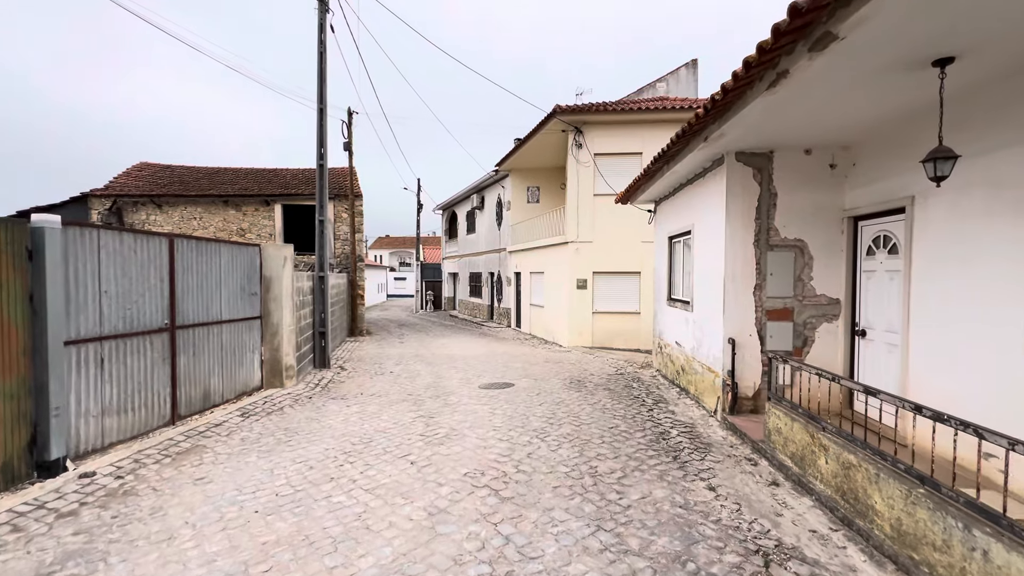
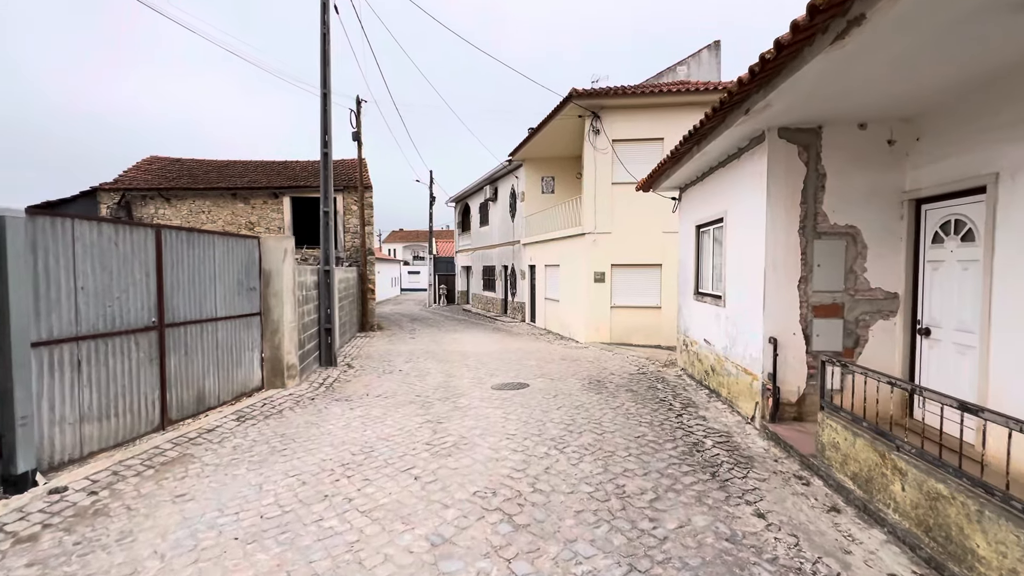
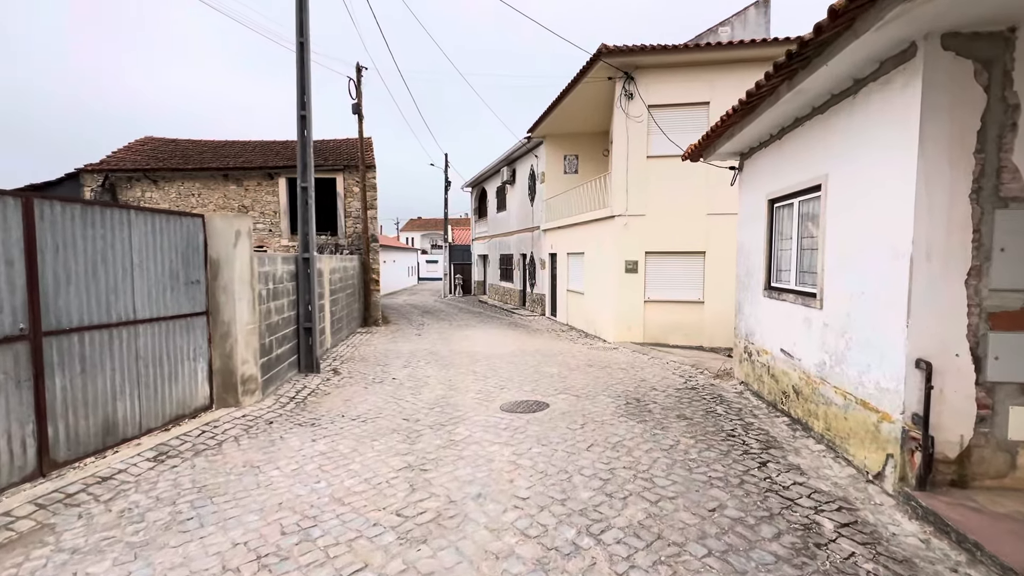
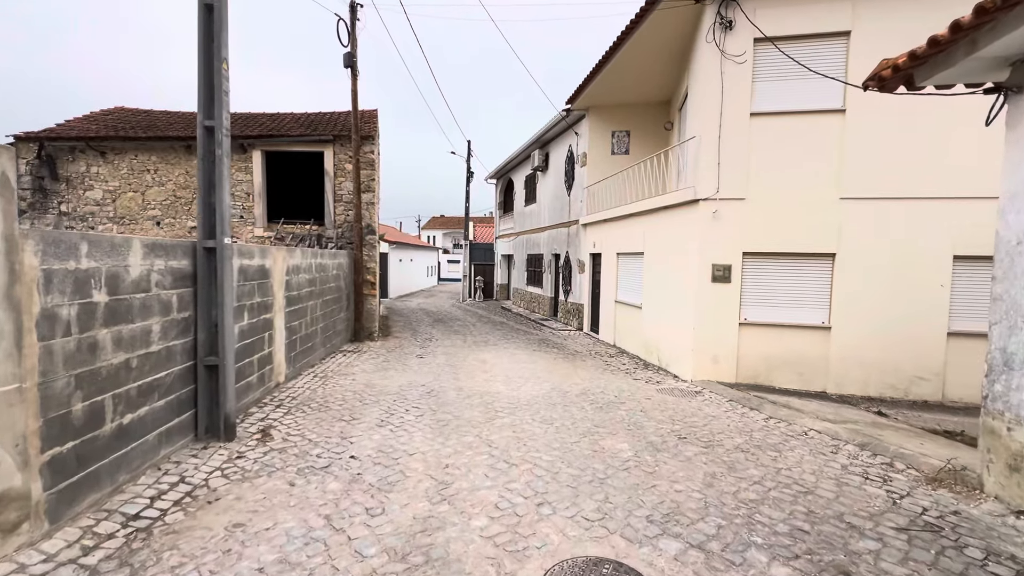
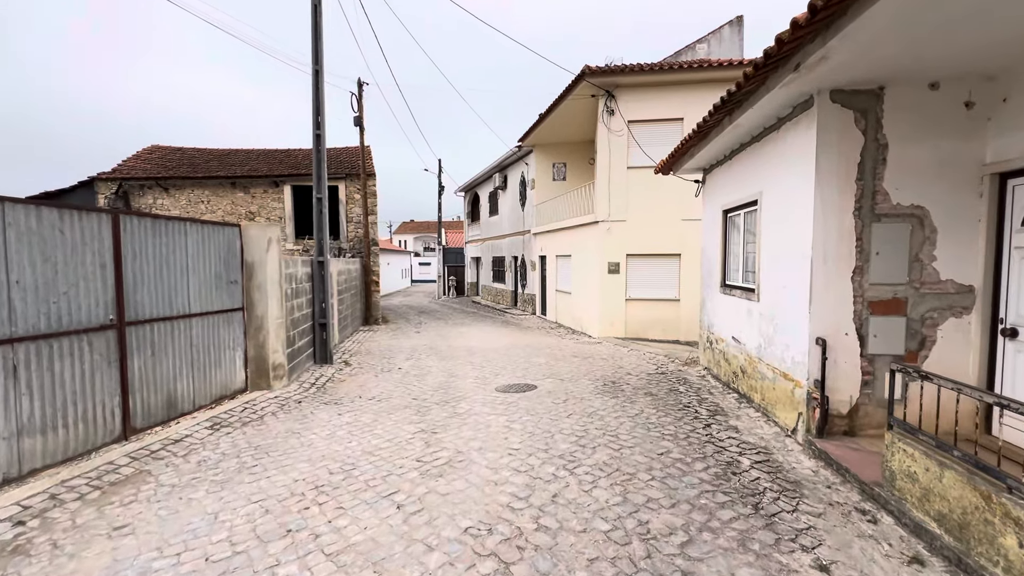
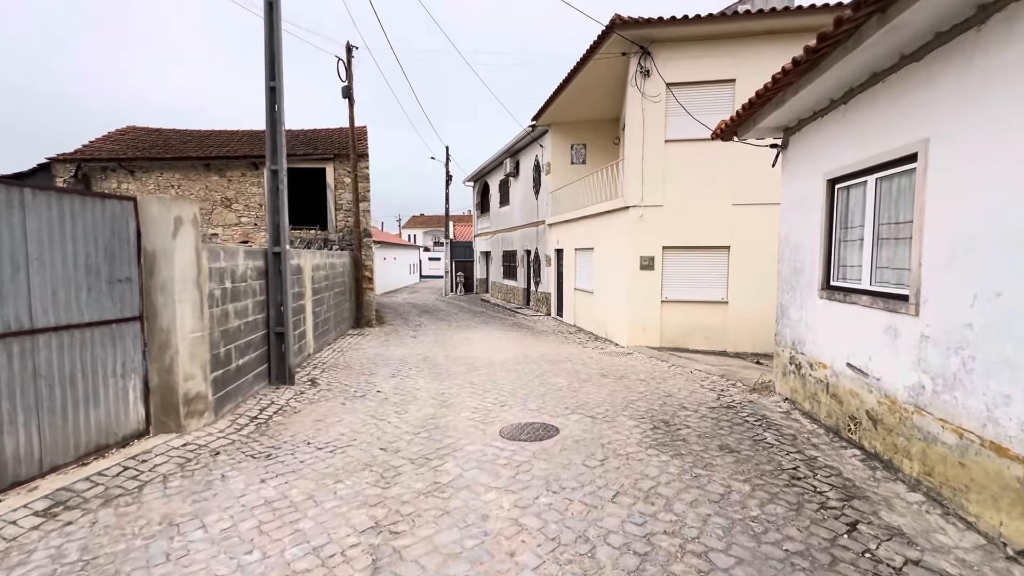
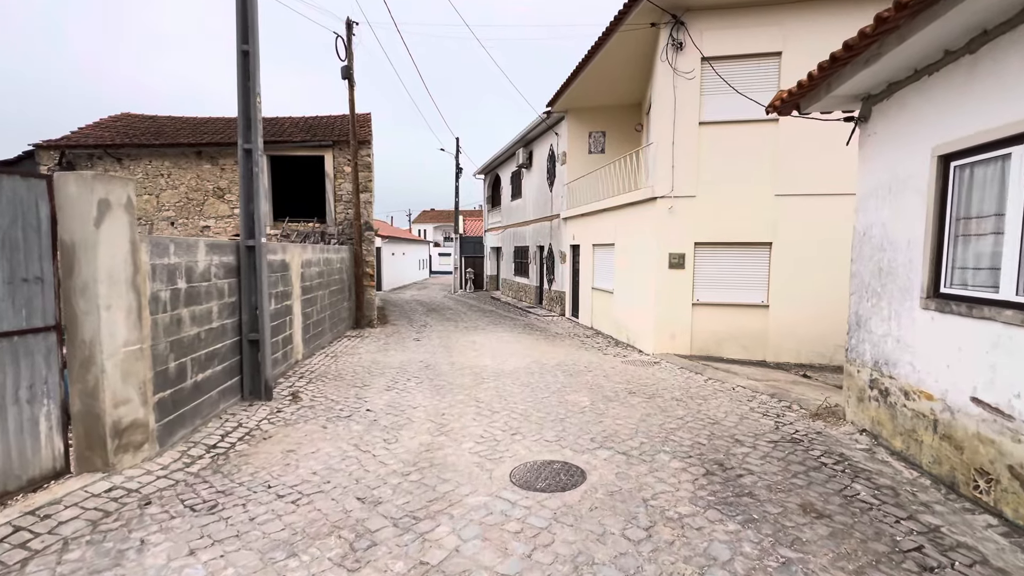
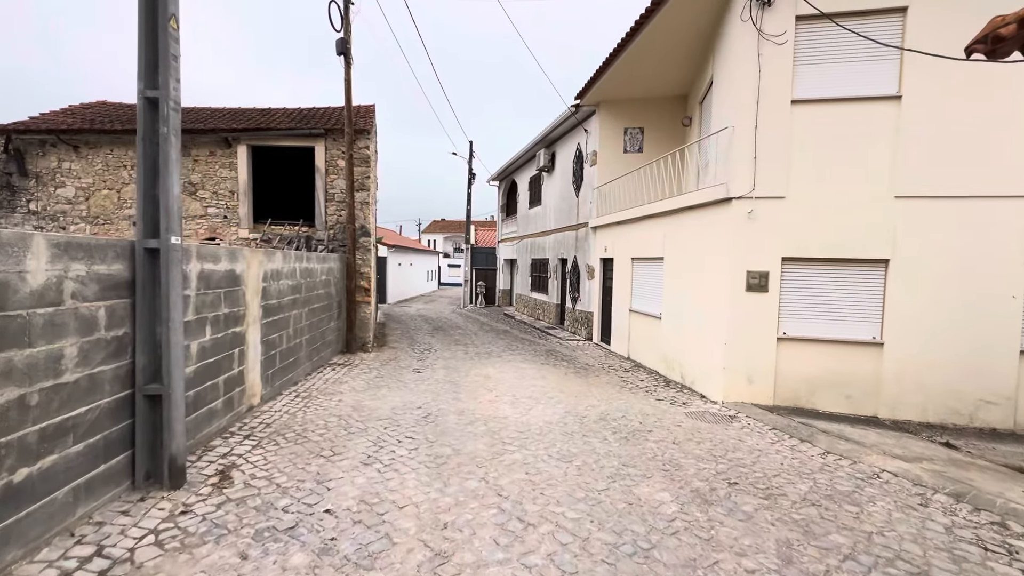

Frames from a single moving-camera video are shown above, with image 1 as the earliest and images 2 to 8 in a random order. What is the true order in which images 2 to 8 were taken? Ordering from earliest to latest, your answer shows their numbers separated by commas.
2, 5, 3, 6, 7, 4, 8
